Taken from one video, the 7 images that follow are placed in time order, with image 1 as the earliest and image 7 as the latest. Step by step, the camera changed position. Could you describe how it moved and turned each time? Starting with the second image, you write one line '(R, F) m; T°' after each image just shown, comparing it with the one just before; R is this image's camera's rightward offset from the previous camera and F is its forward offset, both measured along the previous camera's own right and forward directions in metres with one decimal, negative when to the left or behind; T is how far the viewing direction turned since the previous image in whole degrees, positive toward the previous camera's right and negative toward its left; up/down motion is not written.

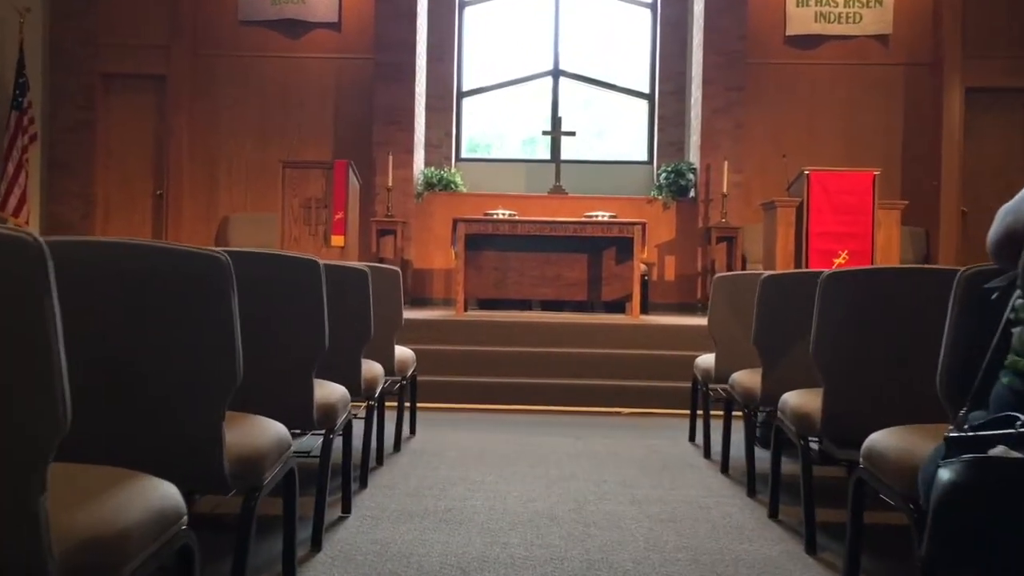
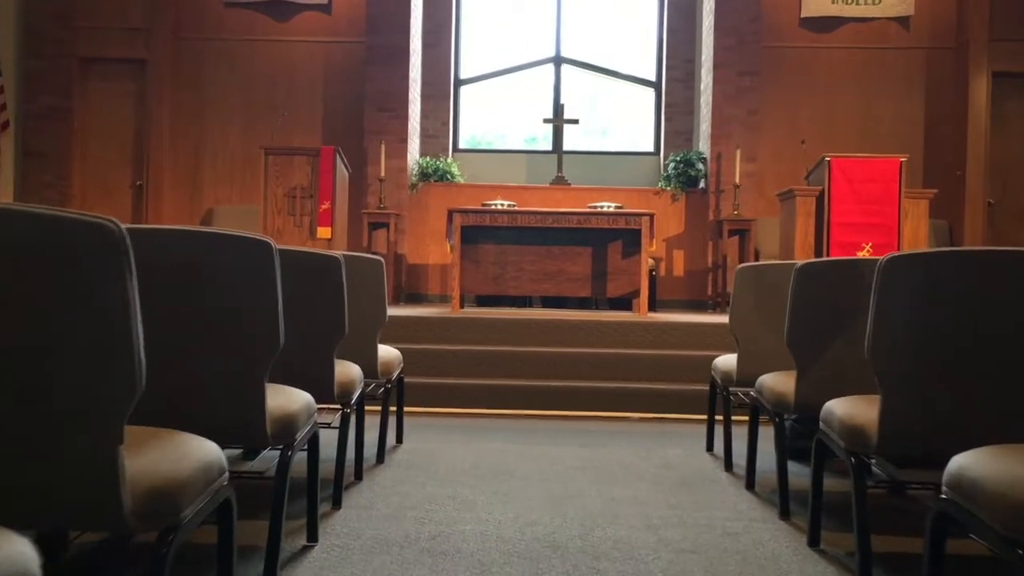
(0.0, +0.4) m; 0°
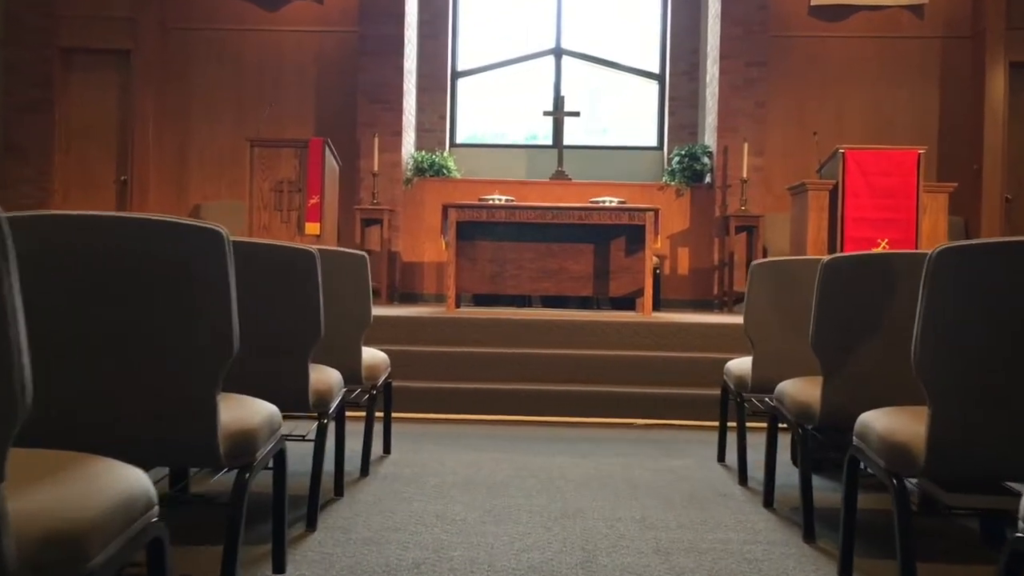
(0.0, +0.3) m; 0°
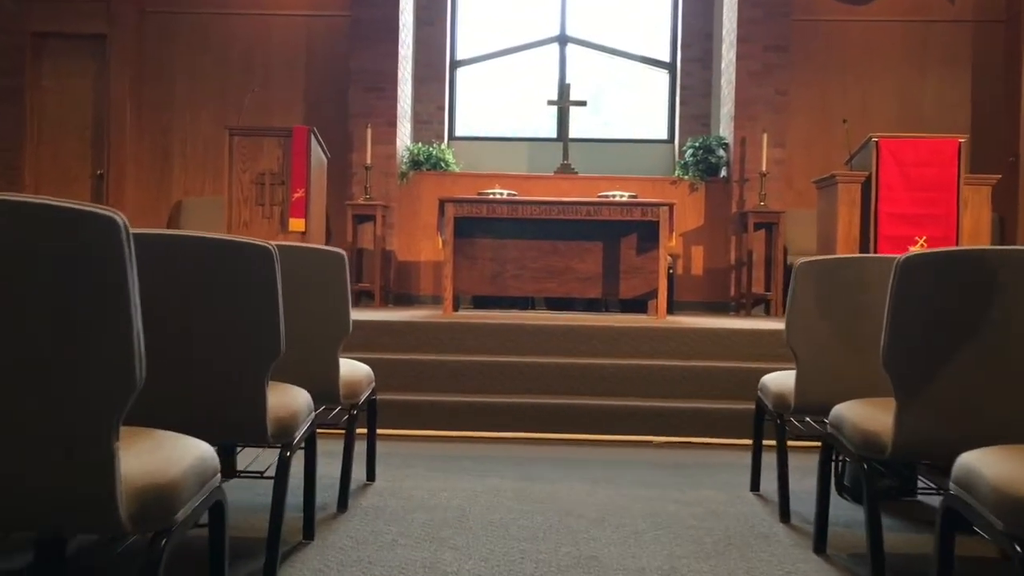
(0.0, +0.4) m; 0°
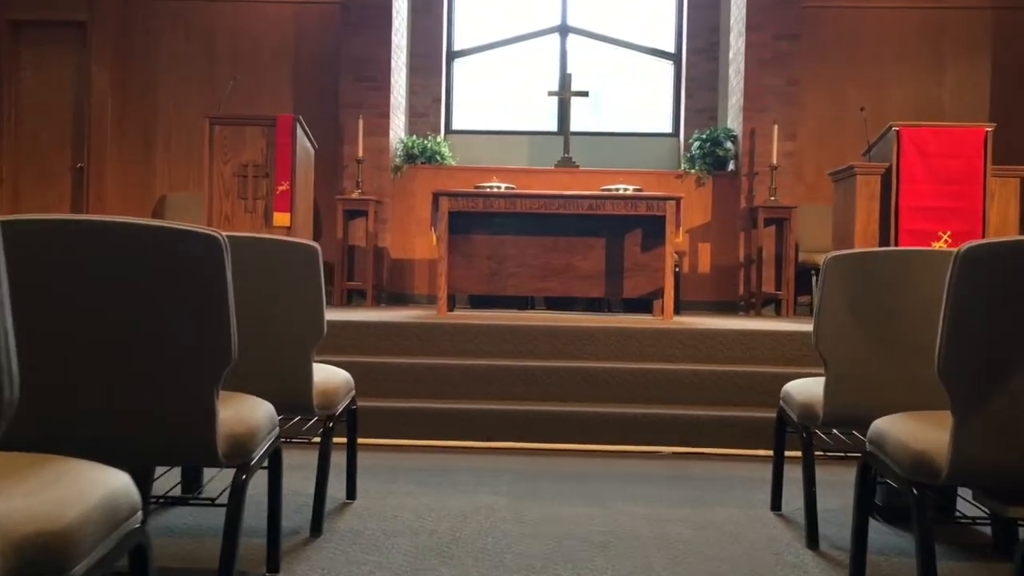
(0.0, +0.3) m; 0°
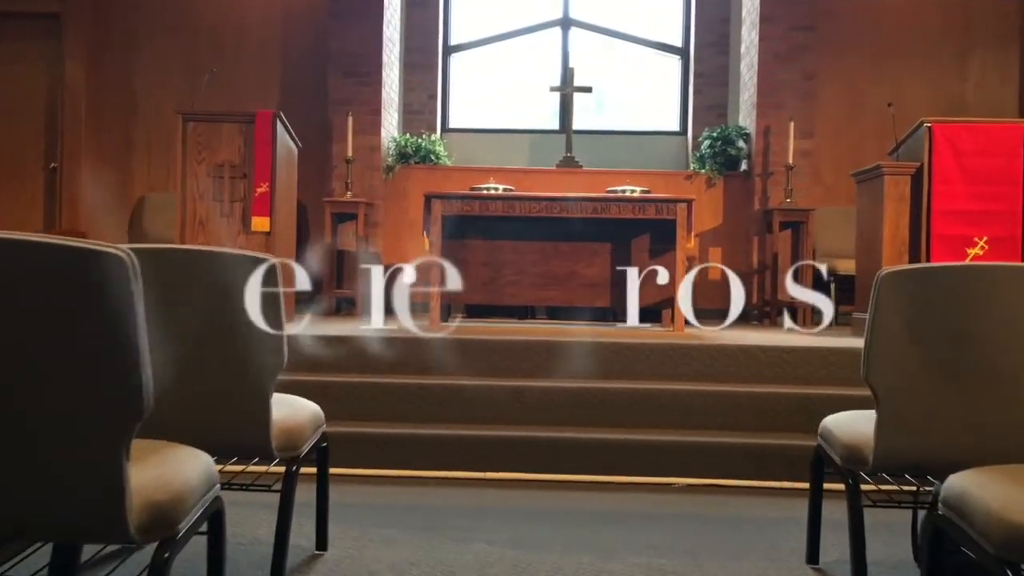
(0.0, +0.4) m; 0°
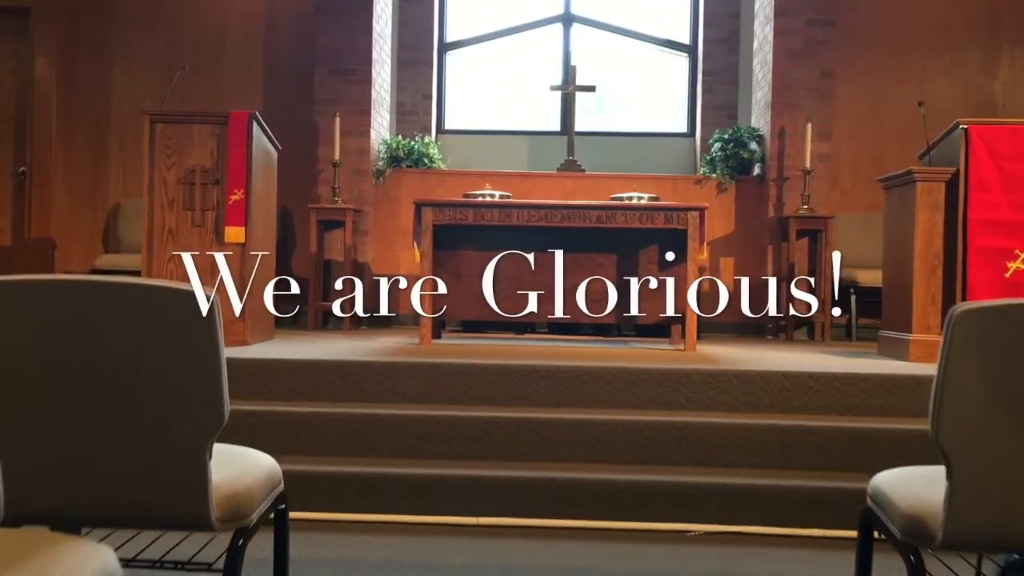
(0.0, +0.3) m; 0°
